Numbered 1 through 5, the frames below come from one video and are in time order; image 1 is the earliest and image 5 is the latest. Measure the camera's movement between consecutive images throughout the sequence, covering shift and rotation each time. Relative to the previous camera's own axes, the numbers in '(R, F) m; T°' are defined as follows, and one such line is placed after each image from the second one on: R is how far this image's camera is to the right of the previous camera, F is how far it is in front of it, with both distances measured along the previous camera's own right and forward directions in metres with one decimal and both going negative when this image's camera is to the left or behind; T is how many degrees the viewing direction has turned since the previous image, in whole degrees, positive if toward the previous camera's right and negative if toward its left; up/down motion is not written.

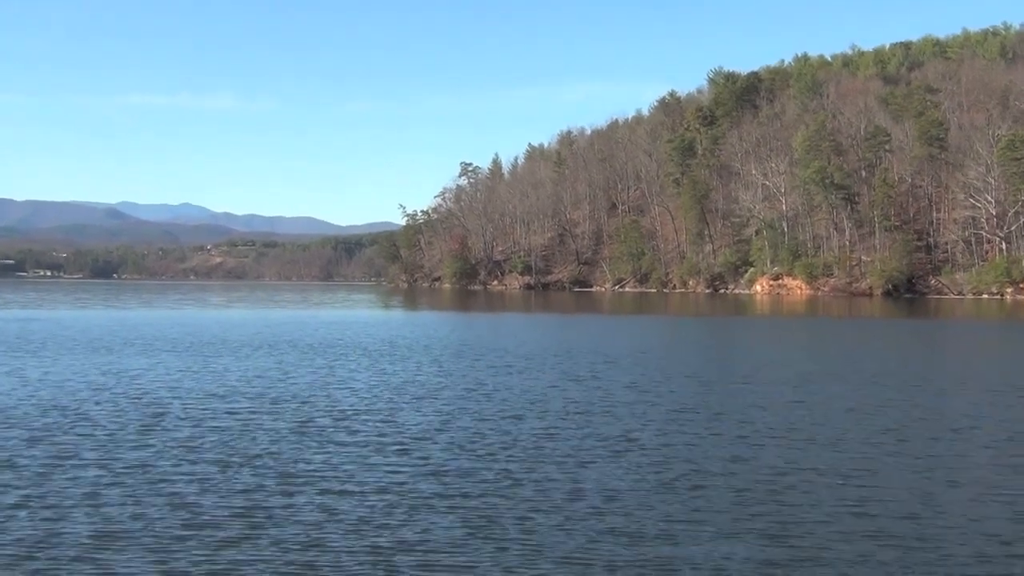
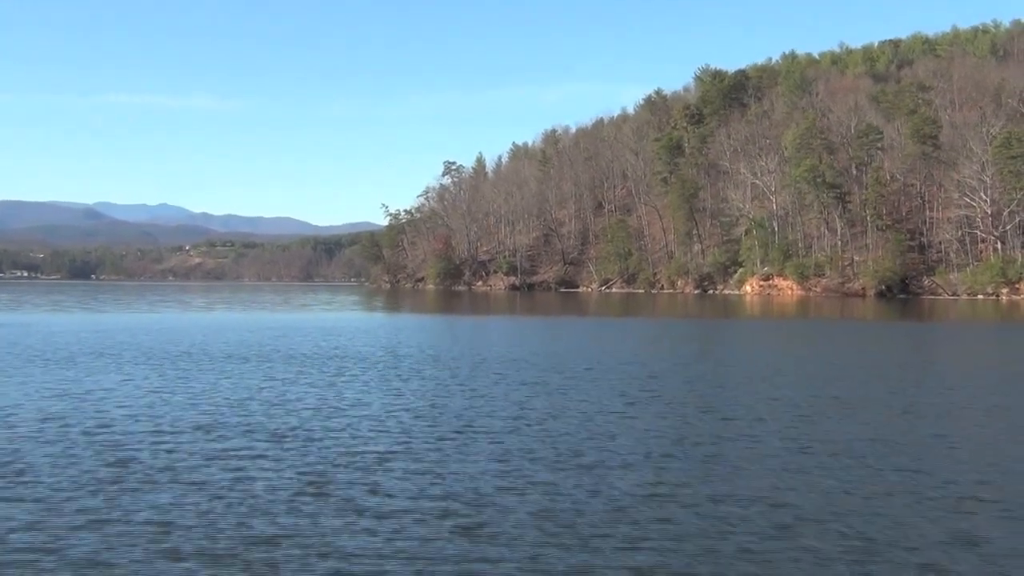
(-0.3, +1.2) m; +1°
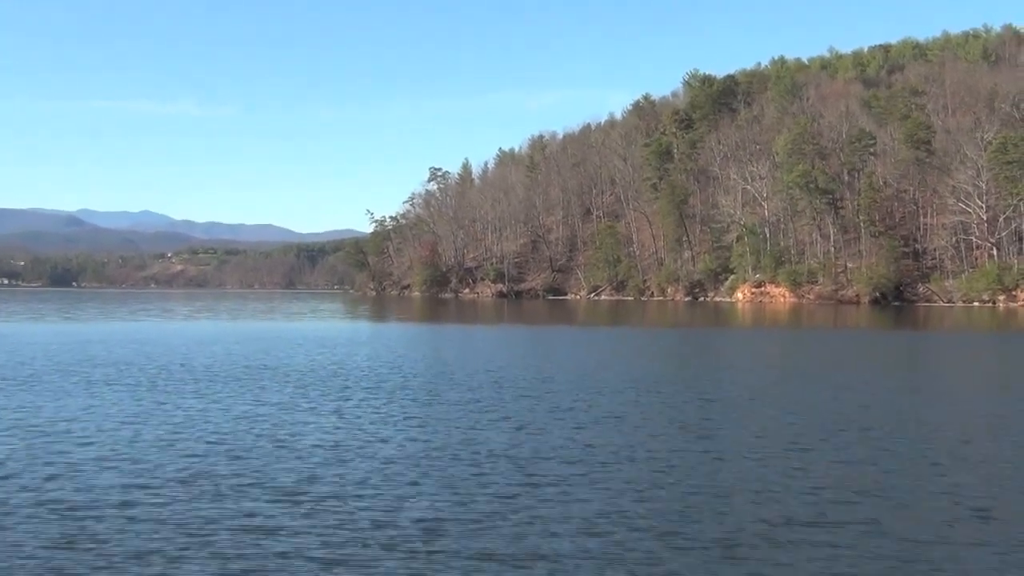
(-0.2, +1.0) m; +1°
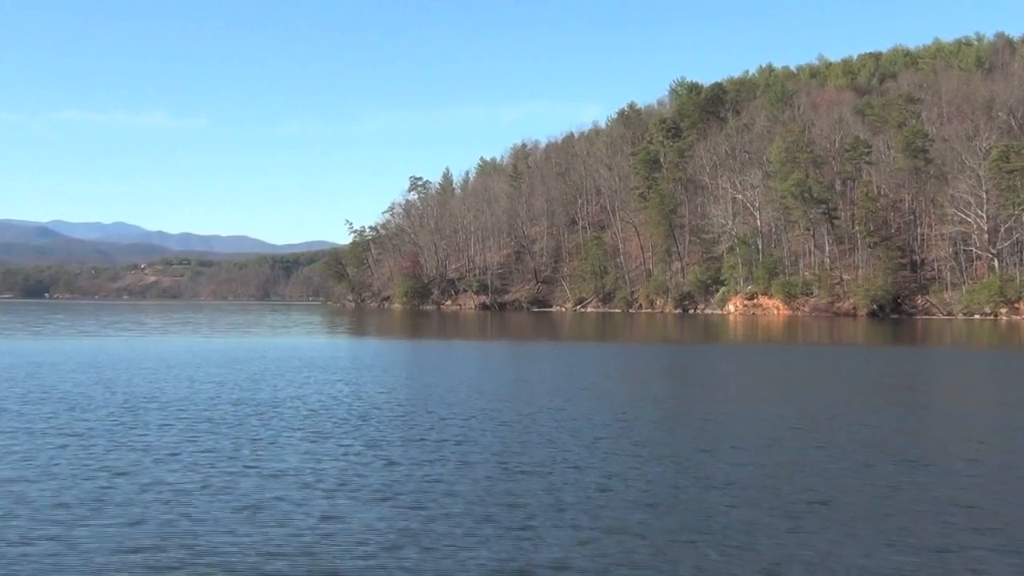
(-0.4, +1.9) m; +1°
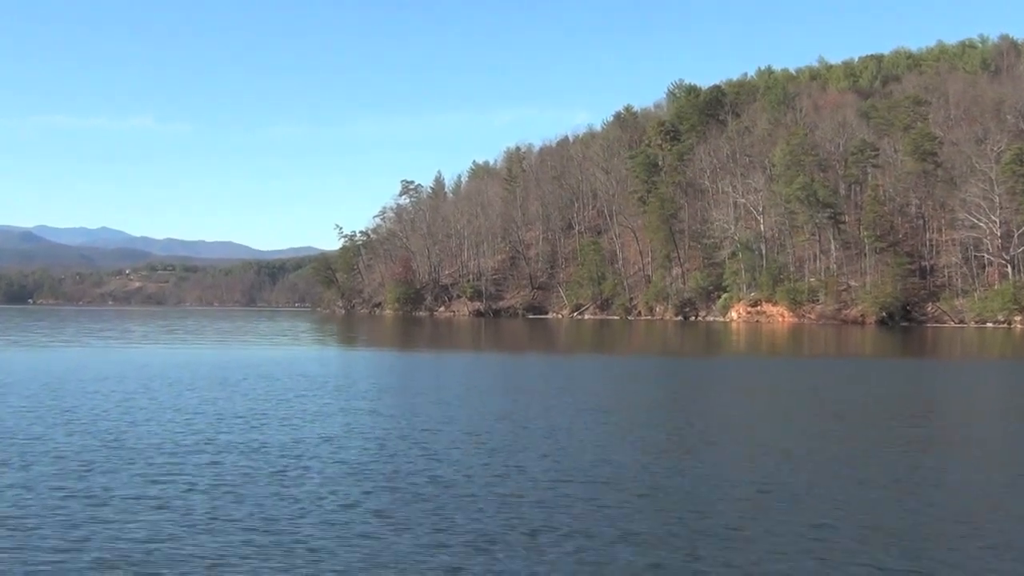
(-0.5, +1.7) m; +1°
